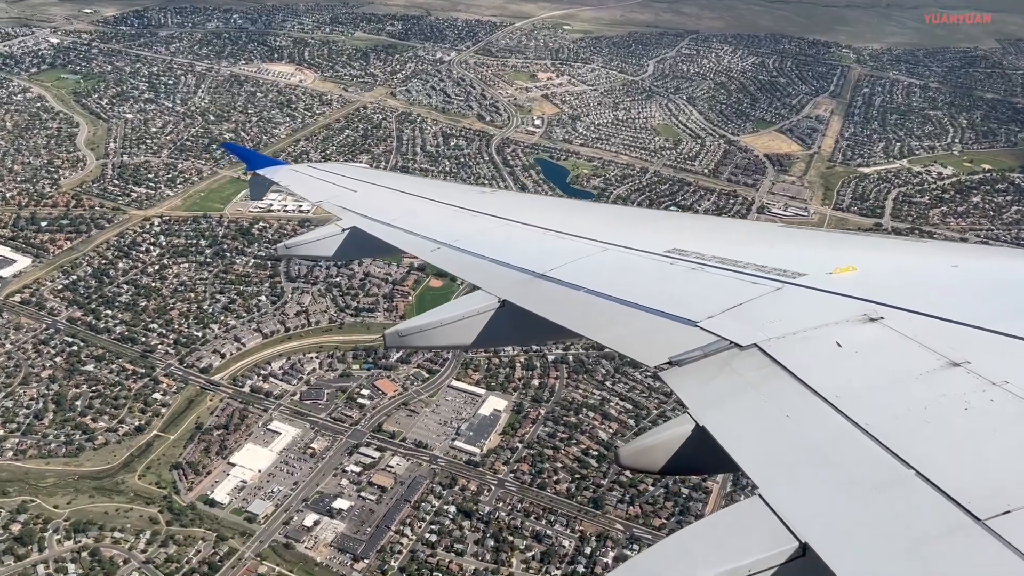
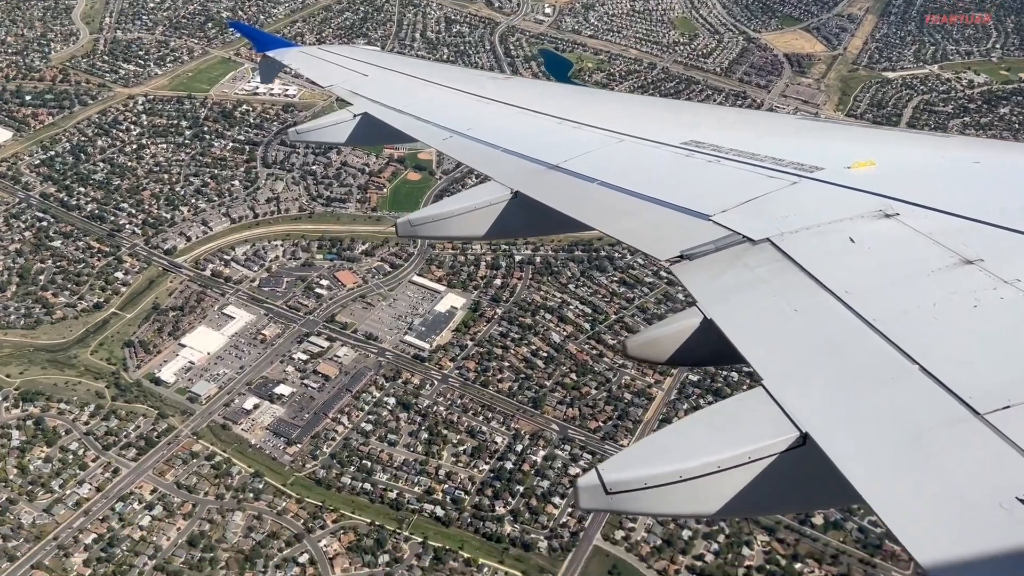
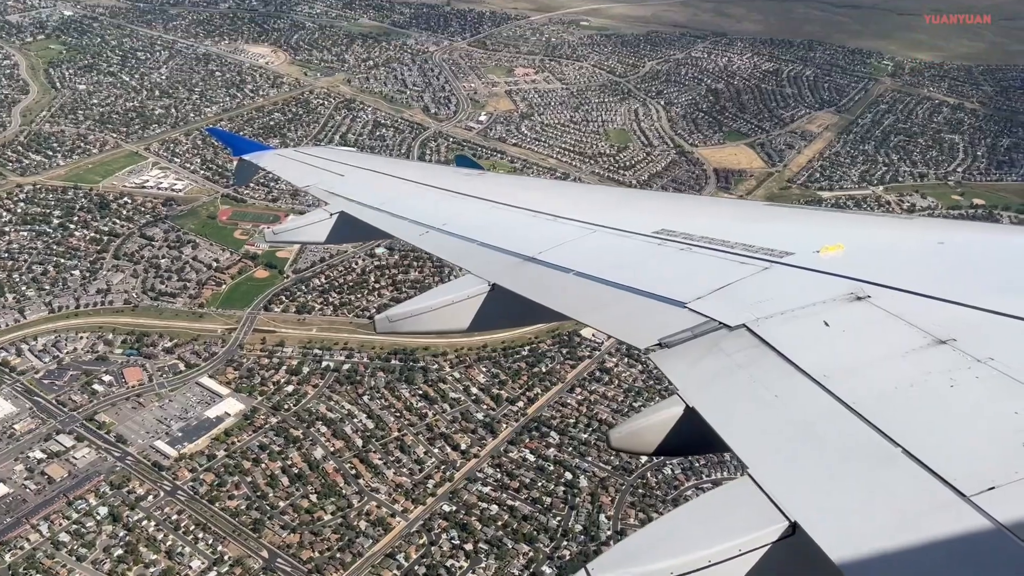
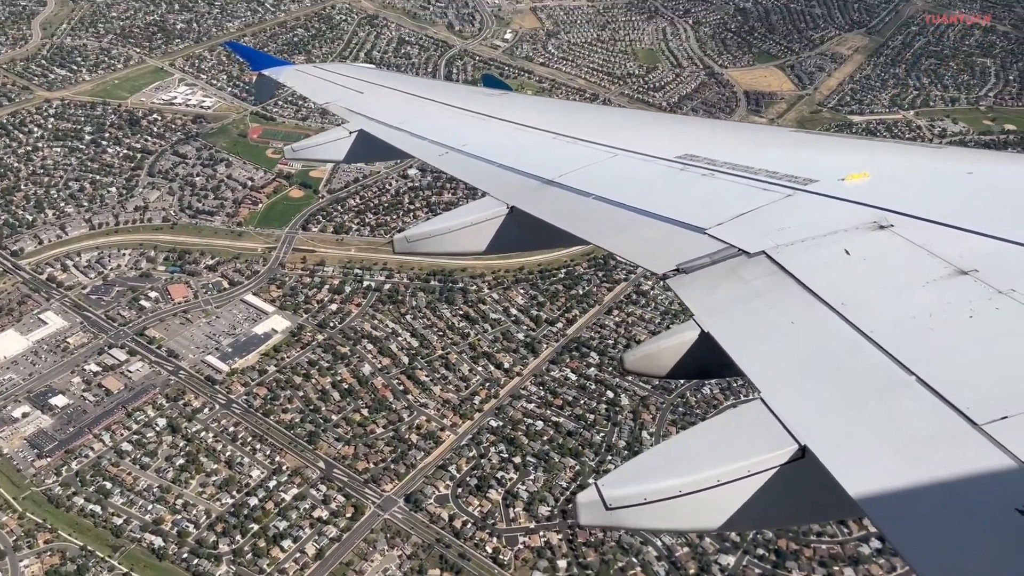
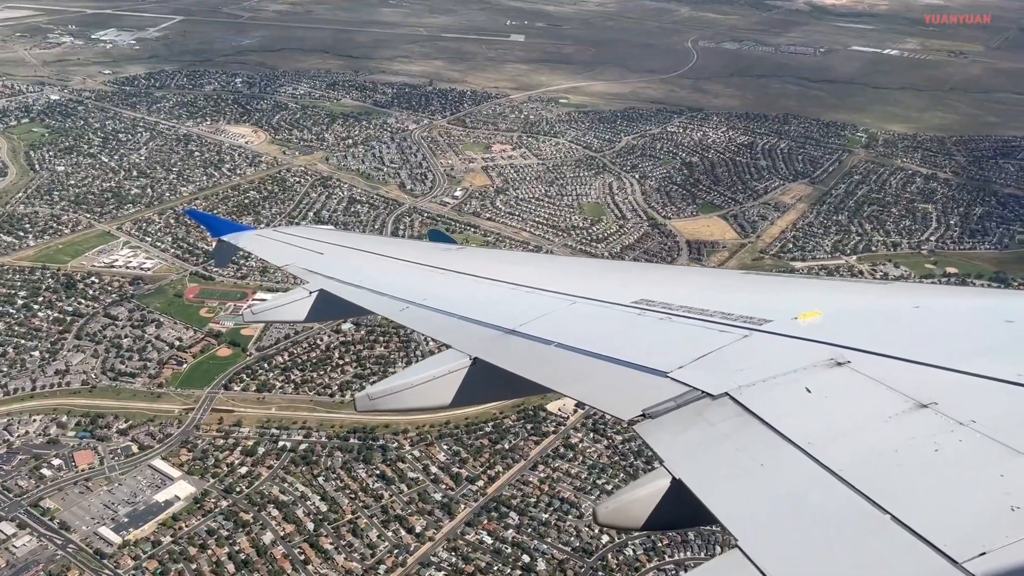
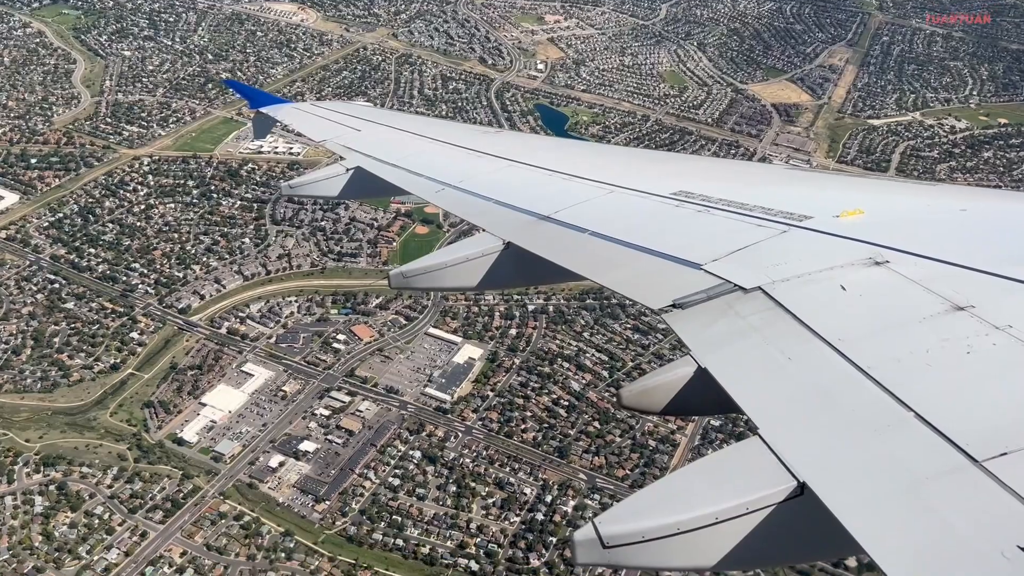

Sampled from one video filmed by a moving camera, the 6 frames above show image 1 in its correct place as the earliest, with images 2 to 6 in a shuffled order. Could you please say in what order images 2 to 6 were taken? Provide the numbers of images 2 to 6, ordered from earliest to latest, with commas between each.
6, 2, 4, 3, 5
